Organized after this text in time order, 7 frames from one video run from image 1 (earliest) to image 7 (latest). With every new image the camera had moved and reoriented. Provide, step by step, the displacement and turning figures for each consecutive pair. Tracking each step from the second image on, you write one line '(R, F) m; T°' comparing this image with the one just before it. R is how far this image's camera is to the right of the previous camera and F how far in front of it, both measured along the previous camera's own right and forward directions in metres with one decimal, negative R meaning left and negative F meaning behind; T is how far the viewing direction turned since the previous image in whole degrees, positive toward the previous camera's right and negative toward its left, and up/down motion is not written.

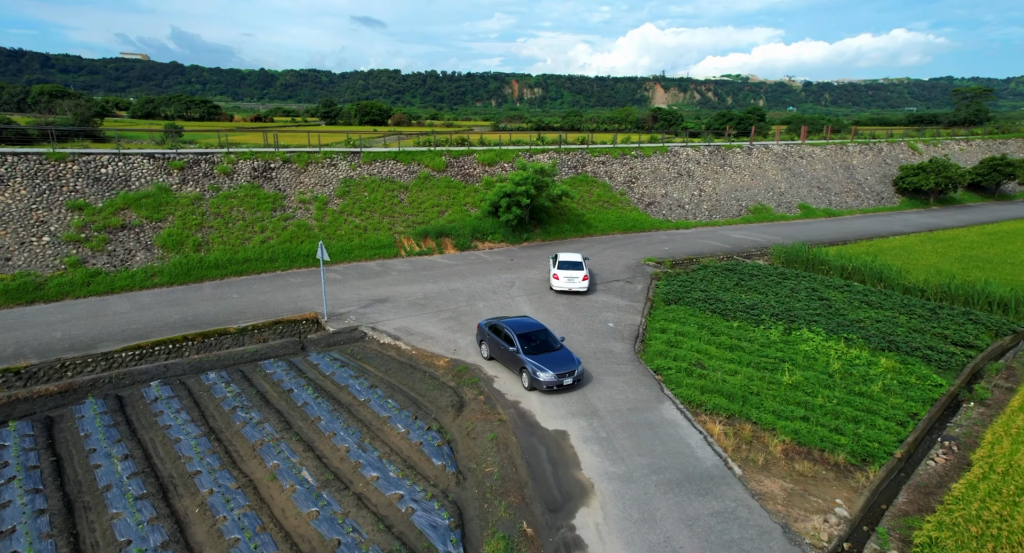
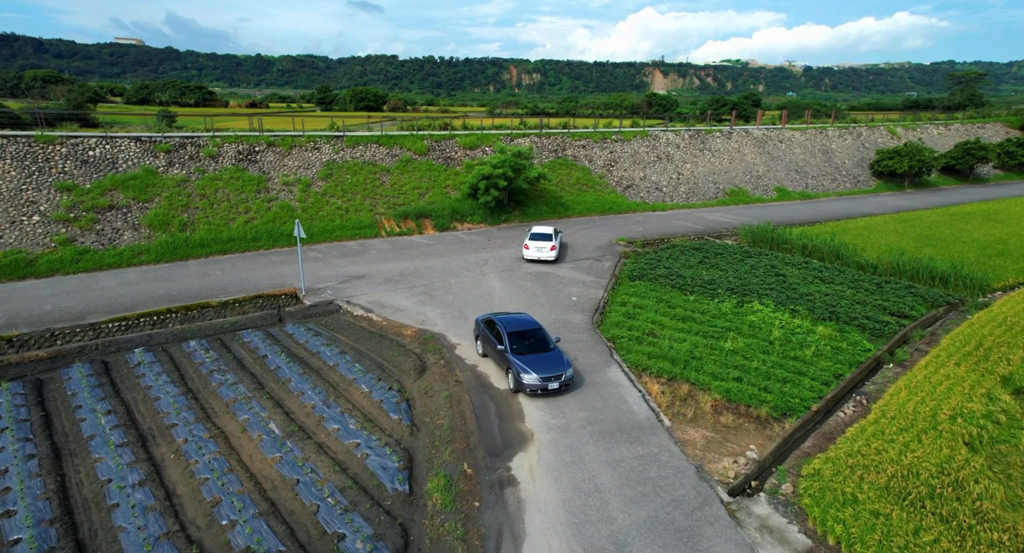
(+1.0, -0.9) m; 0°
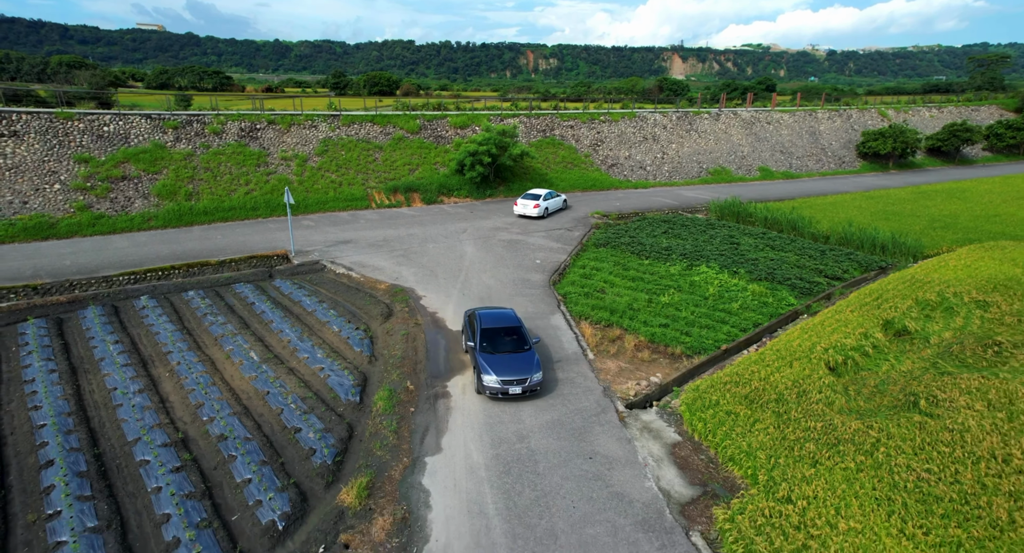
(+1.7, -1.6) m; -2°
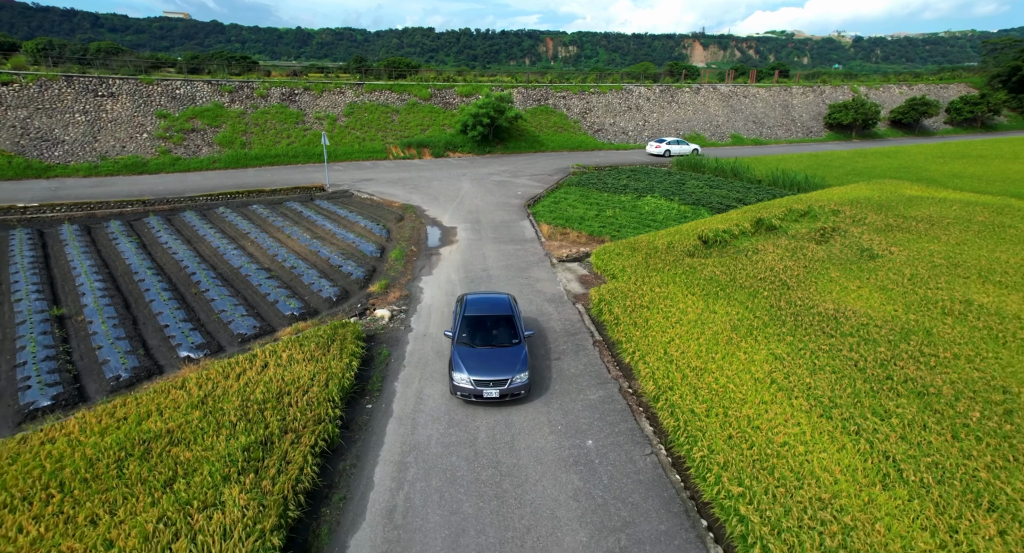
(+1.4, -5.1) m; -2°
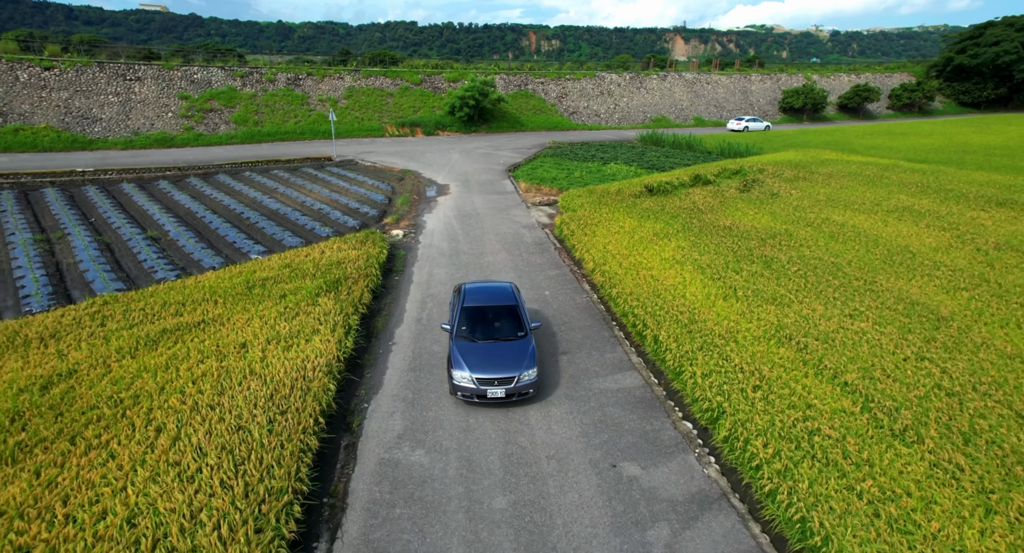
(+0.1, -3.8) m; +2°
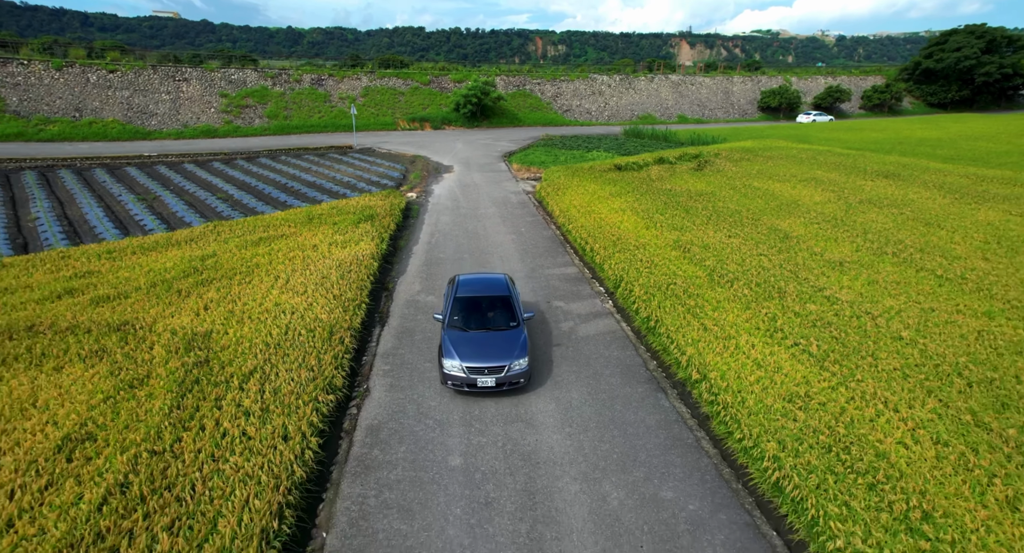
(+0.6, -4.2) m; -1°
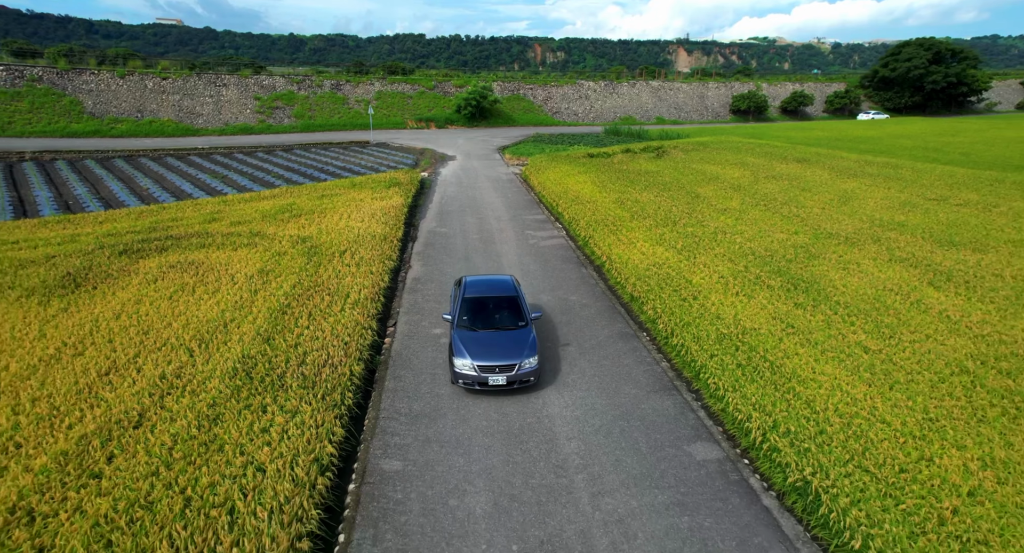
(+0.4, -5.2) m; 0°
